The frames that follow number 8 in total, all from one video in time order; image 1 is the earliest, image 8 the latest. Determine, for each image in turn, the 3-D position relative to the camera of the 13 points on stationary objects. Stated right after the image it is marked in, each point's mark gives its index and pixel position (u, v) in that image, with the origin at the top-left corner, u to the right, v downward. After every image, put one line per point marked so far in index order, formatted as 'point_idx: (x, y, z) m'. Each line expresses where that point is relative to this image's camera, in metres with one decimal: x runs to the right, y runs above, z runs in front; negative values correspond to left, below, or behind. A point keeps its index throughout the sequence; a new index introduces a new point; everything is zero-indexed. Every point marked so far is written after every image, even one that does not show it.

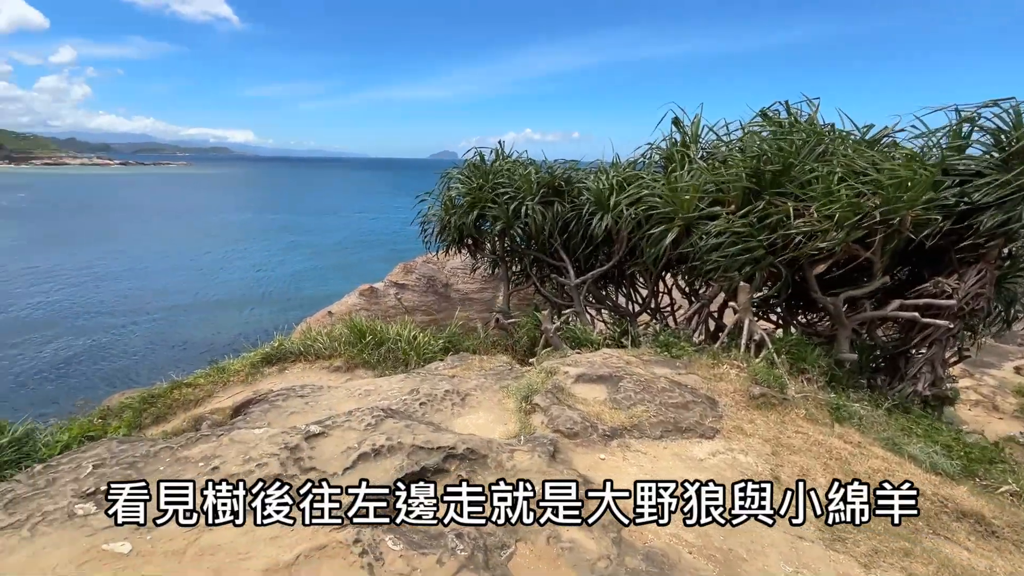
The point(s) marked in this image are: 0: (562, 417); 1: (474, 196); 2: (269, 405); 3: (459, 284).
0: (+0.4, -1.0, +3.8) m
1: (-0.7, +1.6, +8.4) m
2: (-2.1, -1.0, +4.2) m
3: (-1.3, +0.1, +10.5) m
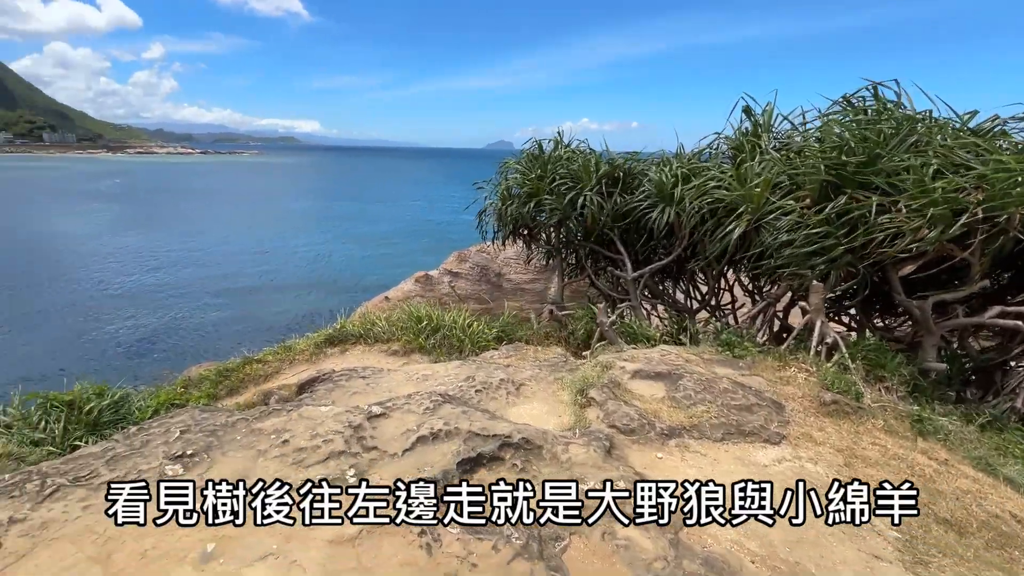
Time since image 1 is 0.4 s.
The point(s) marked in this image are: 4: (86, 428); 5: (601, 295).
0: (+0.8, -1.0, +3.8) m
1: (+0.3, +1.8, +8.4) m
2: (-1.6, -0.9, +4.4) m
3: (-0.1, +0.3, +10.6) m
4: (-3.8, -1.2, +4.3) m
5: (+1.7, -0.1, +9.1) m
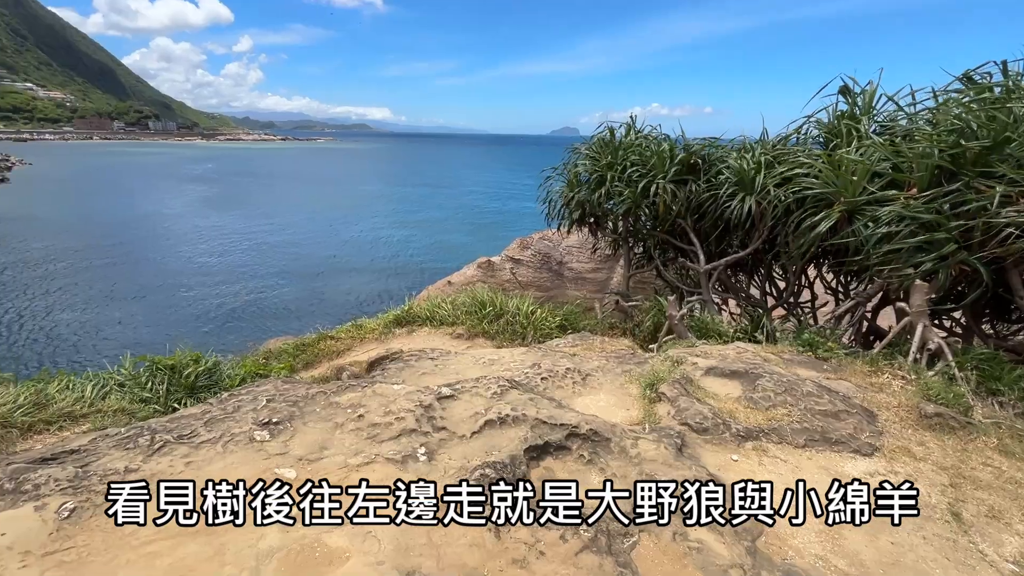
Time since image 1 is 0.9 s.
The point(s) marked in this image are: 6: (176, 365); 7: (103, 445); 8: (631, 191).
0: (+1.3, -0.9, +3.6) m
1: (+1.5, +1.9, +8.1) m
2: (-1.0, -0.7, +4.6) m
3: (+1.3, +0.6, +10.4) m
4: (-3.2, -1.0, +4.7) m
5: (+2.8, 0.0, +8.8) m
6: (-3.4, -0.8, +4.9) m
7: (-2.3, -0.9, +2.7) m
8: (+1.9, +1.6, +7.8) m
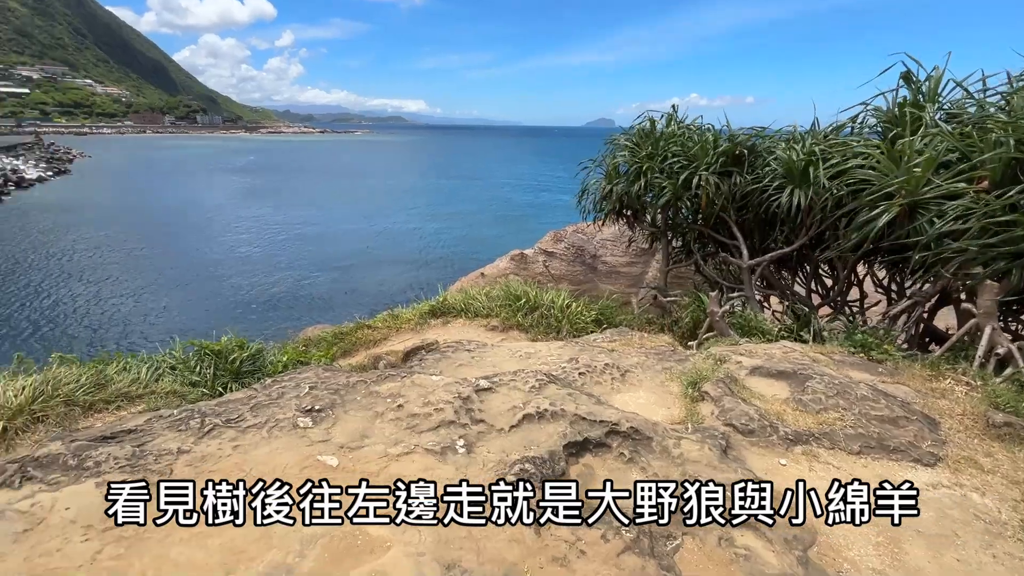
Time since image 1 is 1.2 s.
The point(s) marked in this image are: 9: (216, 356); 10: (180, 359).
0: (+1.6, -0.9, +3.5) m
1: (+2.1, +2.0, +7.9) m
2: (-0.7, -0.6, +4.6) m
3: (+2.0, +0.7, +10.3) m
4: (-2.8, -0.9, +4.9) m
5: (+3.5, +0.1, +8.5) m
6: (-3.0, -0.7, +5.0) m
7: (-2.1, -0.8, +2.8) m
8: (+2.5, +1.6, +7.6) m
9: (-3.0, -0.7, +5.0) m
10: (-3.4, -0.7, +4.9) m
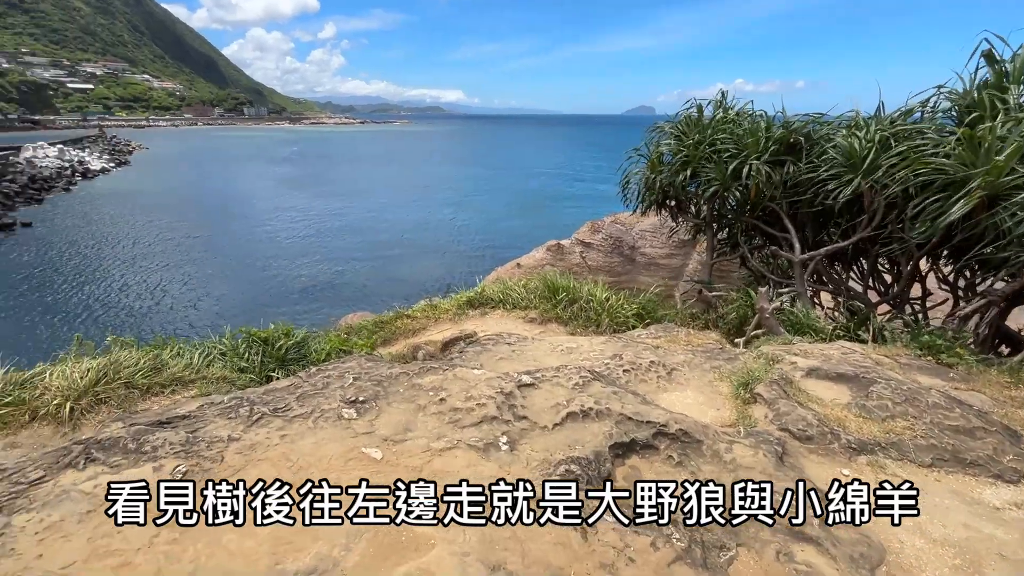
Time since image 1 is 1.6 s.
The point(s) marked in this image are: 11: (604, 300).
0: (+1.9, -0.9, +3.3) m
1: (+2.8, +2.1, +7.6) m
2: (-0.3, -0.6, +4.5) m
3: (+2.8, +0.8, +10.0) m
4: (-2.4, -0.8, +5.0) m
5: (+4.1, +0.2, +8.2) m
6: (-2.6, -0.5, +5.2) m
7: (-1.8, -0.7, +2.9) m
8: (+3.1, +1.7, +7.2) m
9: (-2.6, -0.6, +5.1) m
10: (-3.0, -0.6, +5.1) m
11: (+1.5, -0.2, +7.7) m
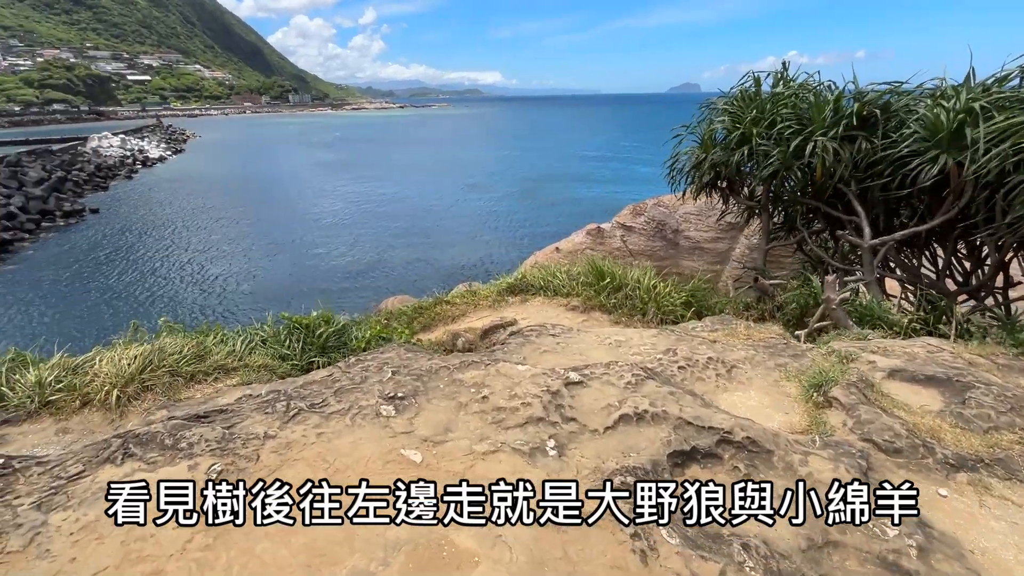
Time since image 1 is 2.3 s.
0: (+2.2, -0.8, +2.9) m
1: (+3.4, +2.3, +7.1) m
2: (+0.1, -0.5, +4.3) m
3: (+3.6, +1.1, +9.5) m
4: (-2.0, -0.6, +5.0) m
5: (+4.8, +0.4, +7.6) m
6: (-2.1, -0.4, +5.1) m
7: (-1.6, -0.7, +2.8) m
8: (+3.7, +1.9, +6.7) m
9: (-2.2, -0.4, +5.1) m
10: (-2.5, -0.5, +5.1) m
11: (+2.1, 0.0, +7.3) m
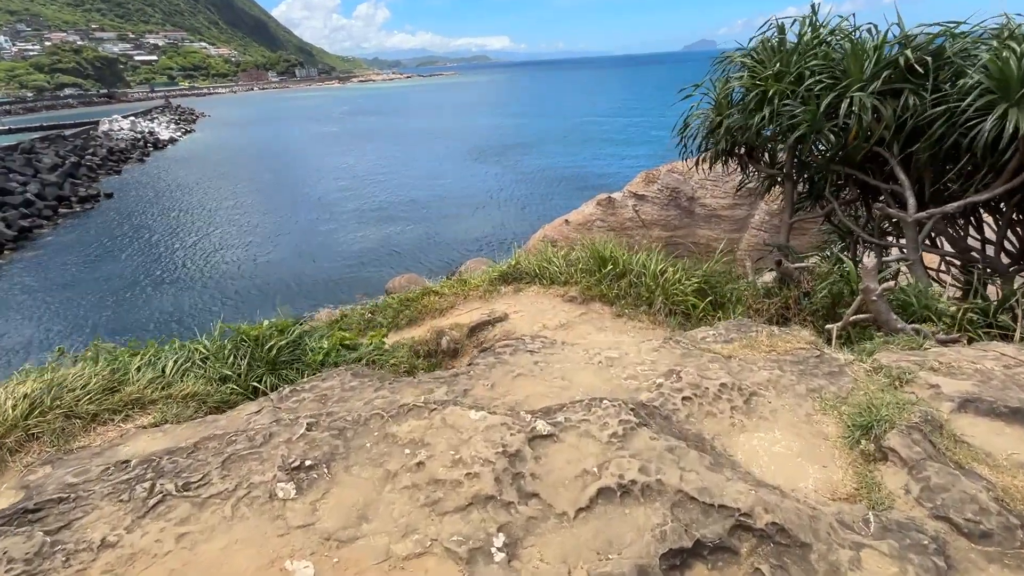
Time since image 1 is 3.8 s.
0: (+1.9, -0.9, +2.1) m
1: (+3.2, +2.5, +6.1) m
2: (-0.1, -0.5, +3.6) m
3: (+3.5, +1.5, +8.5) m
4: (-2.2, -0.7, +4.3) m
5: (+4.7, +0.7, +6.6) m
6: (-2.3, -0.5, +4.4) m
7: (-1.8, -0.9, +2.1) m
8: (+3.5, +2.1, +5.7) m
9: (-2.4, -0.5, +4.4) m
10: (-2.7, -0.5, +4.4) m
11: (+2.0, +0.2, +6.5) m
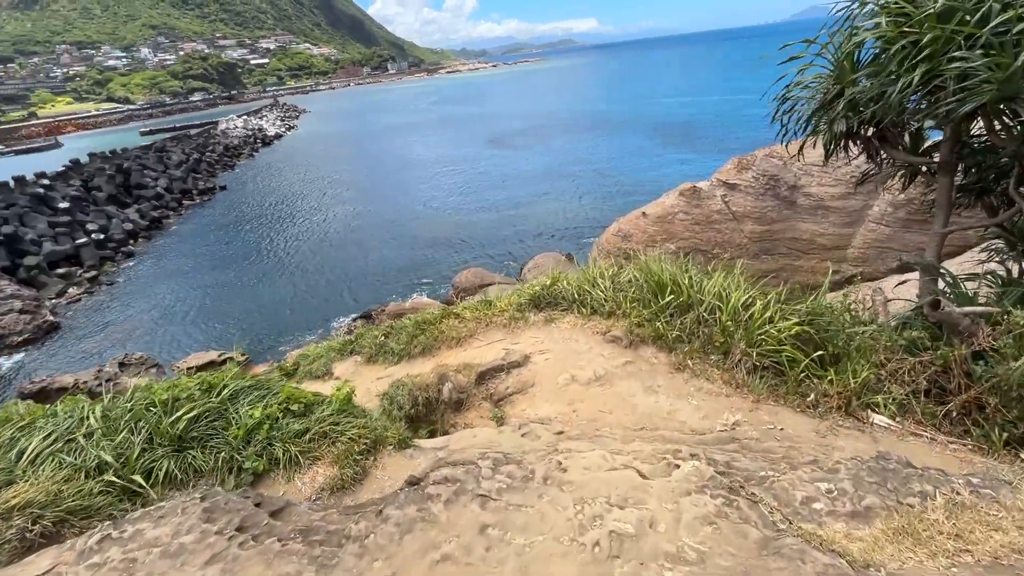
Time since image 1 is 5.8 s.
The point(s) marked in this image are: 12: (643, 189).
0: (+1.4, -1.4, +0.4) m
1: (+3.4, +2.1, +3.9) m
2: (-0.4, -0.9, +2.1) m
3: (+4.1, +1.1, +6.3) m
4: (-2.3, -1.1, +3.2) m
5: (+4.9, +0.2, +4.3) m
6: (-2.4, -0.8, +3.3) m
7: (-2.3, -1.3, +1.0) m
8: (+3.6, +1.6, +3.5) m
9: (-2.5, -0.9, +3.3) m
10: (-2.8, -0.9, +3.4) m
11: (+2.2, -0.2, +4.6) m
12: (+4.4, +3.3, +17.1) m
